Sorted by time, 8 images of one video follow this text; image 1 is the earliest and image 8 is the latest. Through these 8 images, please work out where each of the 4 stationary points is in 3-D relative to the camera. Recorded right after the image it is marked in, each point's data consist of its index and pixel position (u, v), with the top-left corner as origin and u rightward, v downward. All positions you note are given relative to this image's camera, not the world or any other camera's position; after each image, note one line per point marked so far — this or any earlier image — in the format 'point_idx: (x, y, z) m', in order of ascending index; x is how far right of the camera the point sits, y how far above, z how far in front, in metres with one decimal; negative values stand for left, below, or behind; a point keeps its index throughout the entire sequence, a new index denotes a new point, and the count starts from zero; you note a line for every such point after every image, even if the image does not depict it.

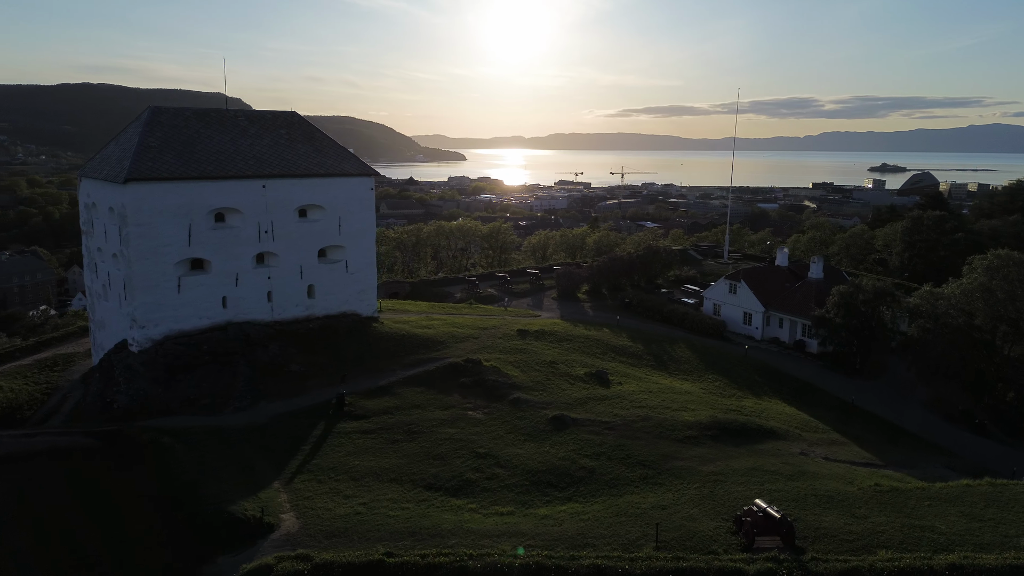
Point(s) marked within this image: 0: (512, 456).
0: (0.0, -4.3, +19.4) m
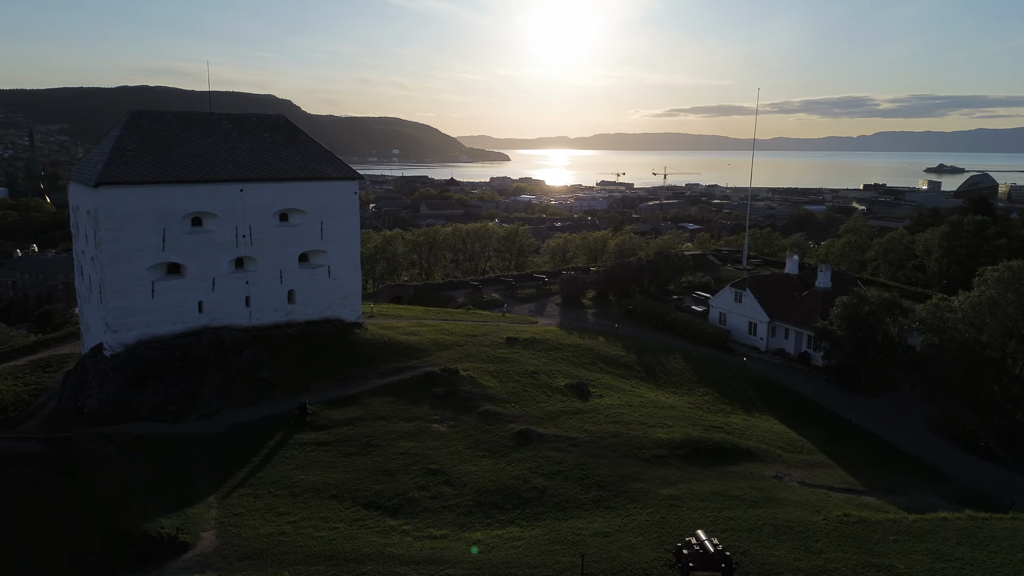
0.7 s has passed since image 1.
0: (-1.2, -4.5, +18.6) m
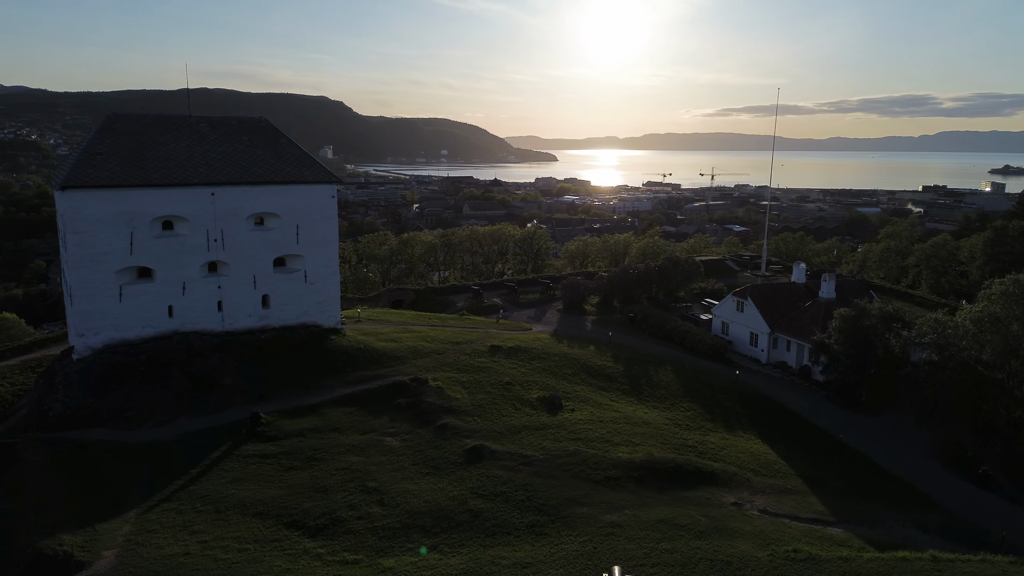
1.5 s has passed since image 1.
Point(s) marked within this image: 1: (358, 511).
0: (-2.6, -4.8, +17.9) m
1: (-3.4, -4.9, +17.0) m
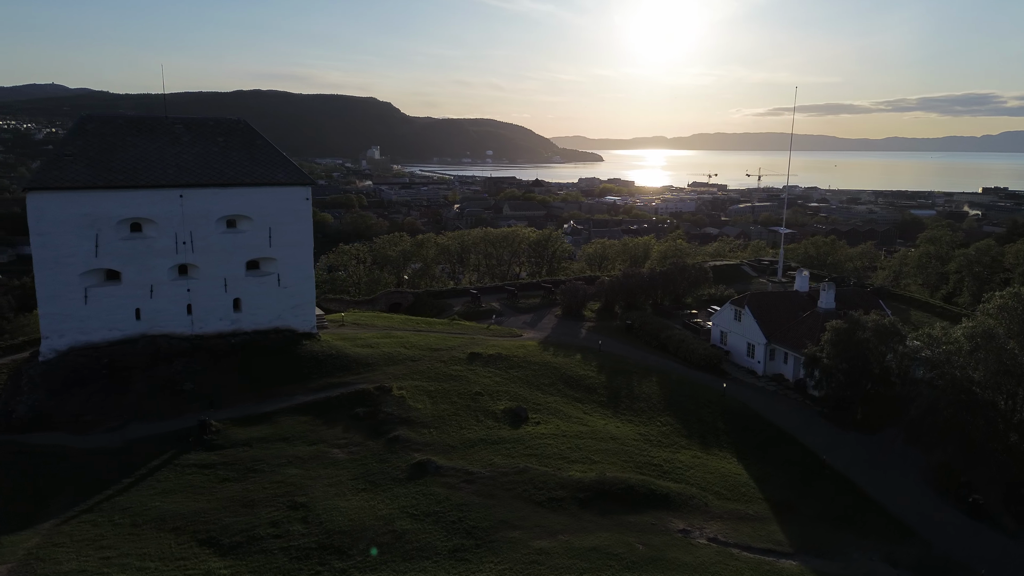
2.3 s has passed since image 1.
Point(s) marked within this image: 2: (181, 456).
0: (-4.1, -5.0, +17.1) m
1: (-5.0, -5.1, +16.3) m
2: (-8.6, -4.3, +19.9) m
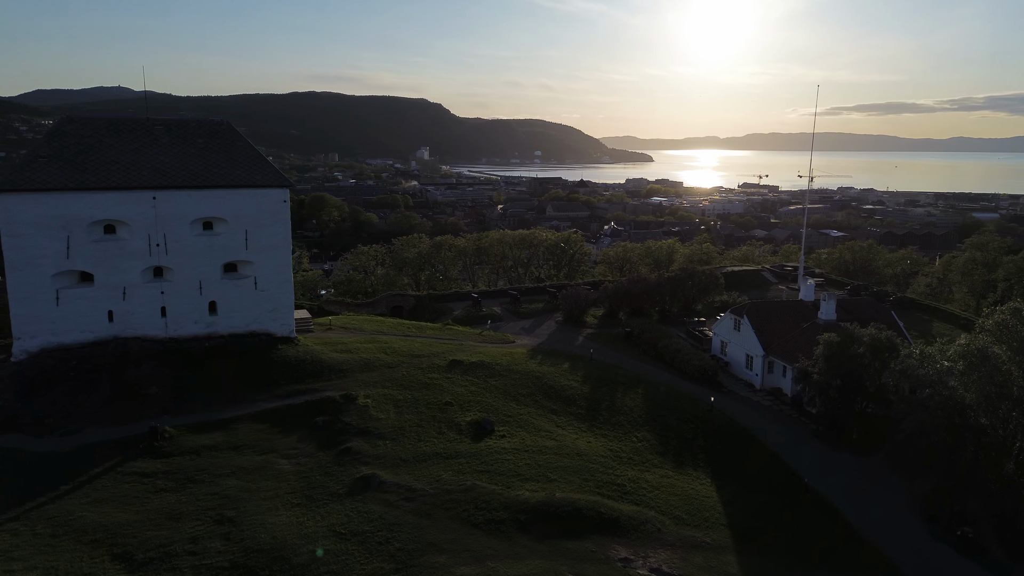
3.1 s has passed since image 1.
0: (-5.6, -5.1, +16.5) m
1: (-6.5, -5.3, +15.7) m
2: (-9.8, -4.5, +19.6) m
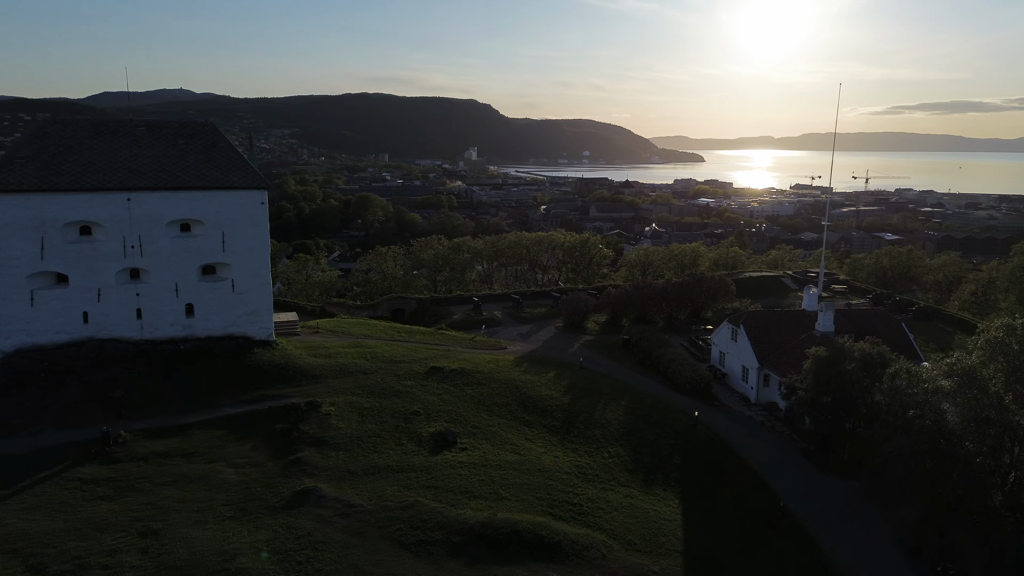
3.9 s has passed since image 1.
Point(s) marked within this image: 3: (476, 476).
0: (-7.0, -5.2, +16.0) m
1: (-8.0, -5.4, +15.3) m
2: (-11.1, -4.5, +19.4) m
3: (-0.9, -4.8, +19.8) m
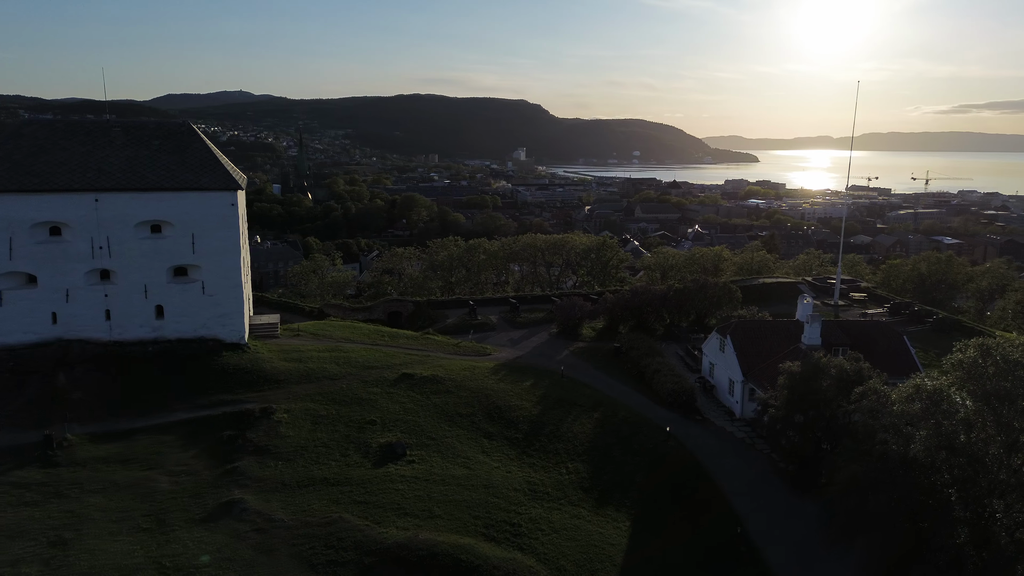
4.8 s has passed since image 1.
0: (-8.8, -5.3, +15.6) m
1: (-9.7, -5.5, +15.0) m
2: (-12.5, -4.6, +19.2) m
3: (-2.4, -5.0, +18.9) m
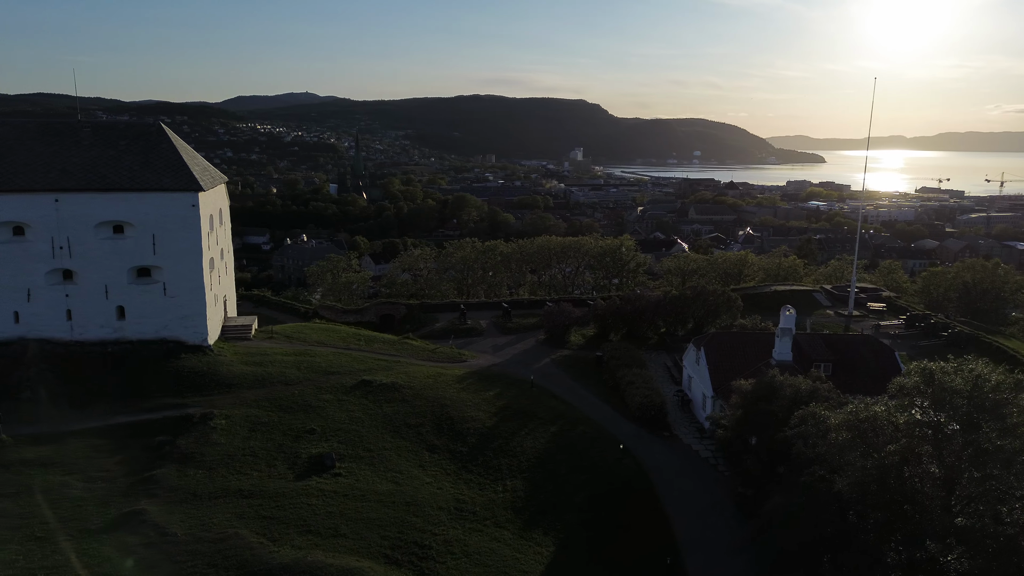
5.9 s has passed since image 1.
0: (-10.9, -5.4, +15.3) m
1: (-11.9, -5.5, +14.7) m
2: (-14.4, -4.6, +19.2) m
3: (-4.3, -5.2, +18.1) m
